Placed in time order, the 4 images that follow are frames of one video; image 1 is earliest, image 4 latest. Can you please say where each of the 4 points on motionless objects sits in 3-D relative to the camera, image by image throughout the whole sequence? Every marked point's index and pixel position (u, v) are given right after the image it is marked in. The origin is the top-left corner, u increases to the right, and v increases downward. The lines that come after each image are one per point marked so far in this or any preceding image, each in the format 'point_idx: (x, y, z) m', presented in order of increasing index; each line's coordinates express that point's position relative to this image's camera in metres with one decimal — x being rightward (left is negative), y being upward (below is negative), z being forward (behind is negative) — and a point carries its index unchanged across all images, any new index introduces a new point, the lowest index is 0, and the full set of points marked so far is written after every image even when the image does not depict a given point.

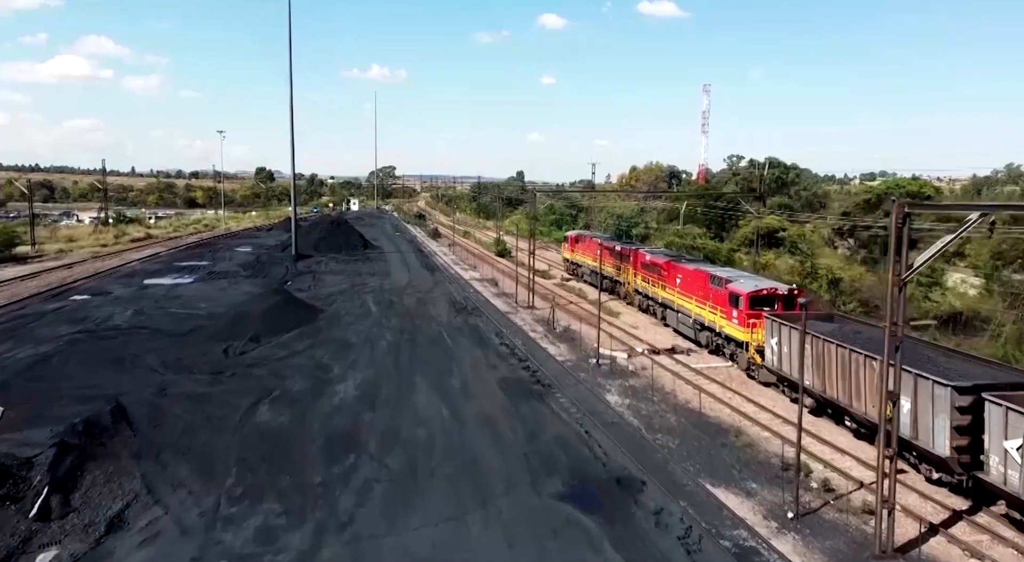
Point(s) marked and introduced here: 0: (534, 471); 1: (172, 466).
0: (+0.5, -4.2, +15.8) m
1: (-7.9, -4.3, +16.5) m
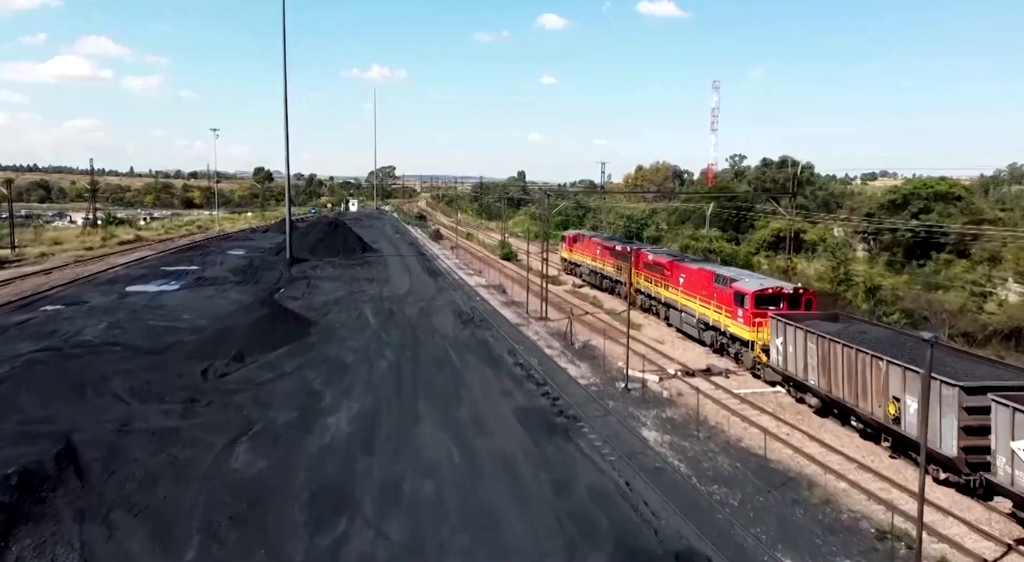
0: (+1.0, -4.7, +12.7) m
1: (-7.4, -4.7, +13.4) m
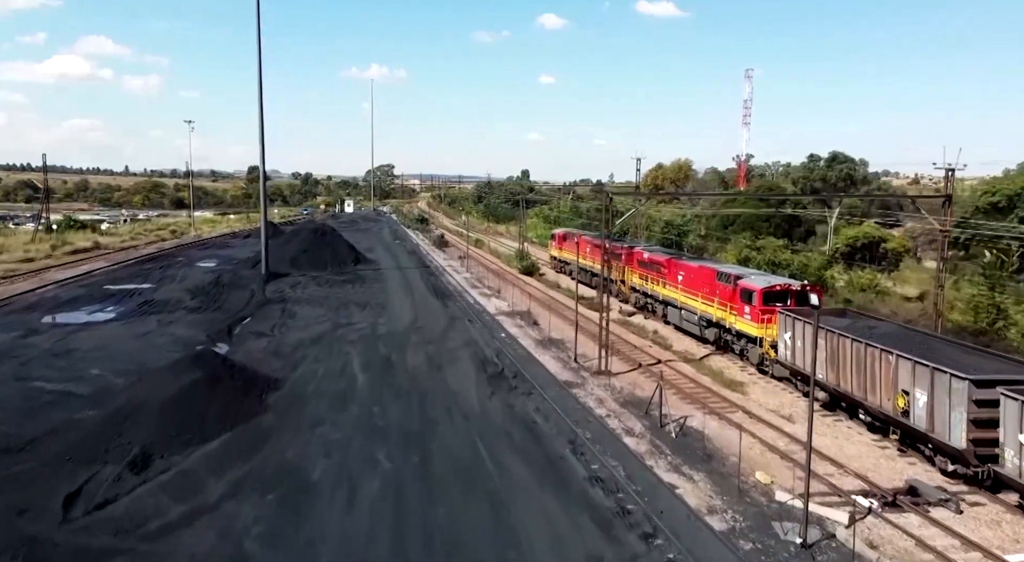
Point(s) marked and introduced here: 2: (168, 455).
0: (+2.6, -6.0, +2.9) m
1: (-5.8, -6.1, +3.6) m
2: (-8.1, -4.0, +16.6) m
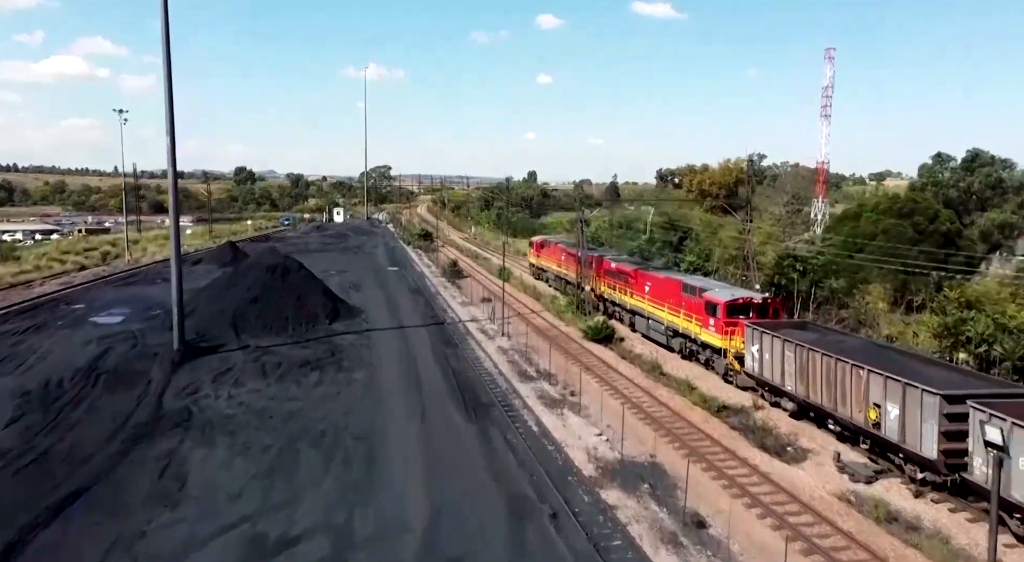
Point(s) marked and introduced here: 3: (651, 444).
0: (+5.6, -9.2, -15.2) m
1: (-2.8, -9.2, -14.6) m
2: (-5.1, -7.2, -1.6) m
3: (+3.5, -4.5, +19.9) m
